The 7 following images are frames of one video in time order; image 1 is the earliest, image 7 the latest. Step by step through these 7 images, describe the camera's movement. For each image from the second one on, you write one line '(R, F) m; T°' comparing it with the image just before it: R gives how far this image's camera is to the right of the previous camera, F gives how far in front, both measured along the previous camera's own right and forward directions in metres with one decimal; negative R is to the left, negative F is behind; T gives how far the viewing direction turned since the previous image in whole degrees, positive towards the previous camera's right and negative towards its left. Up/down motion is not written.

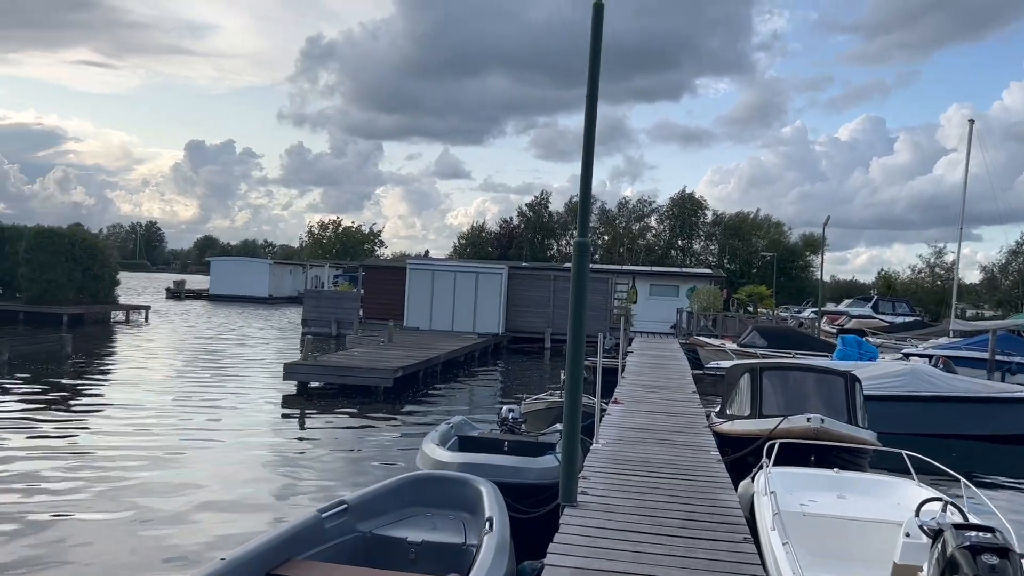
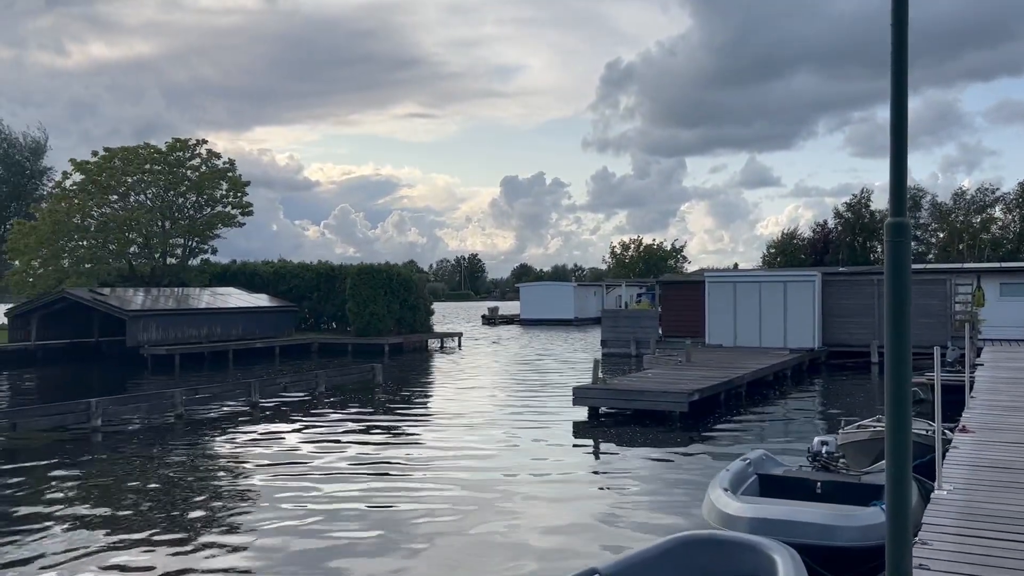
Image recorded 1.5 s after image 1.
(+0.2, +1.4) m; -20°
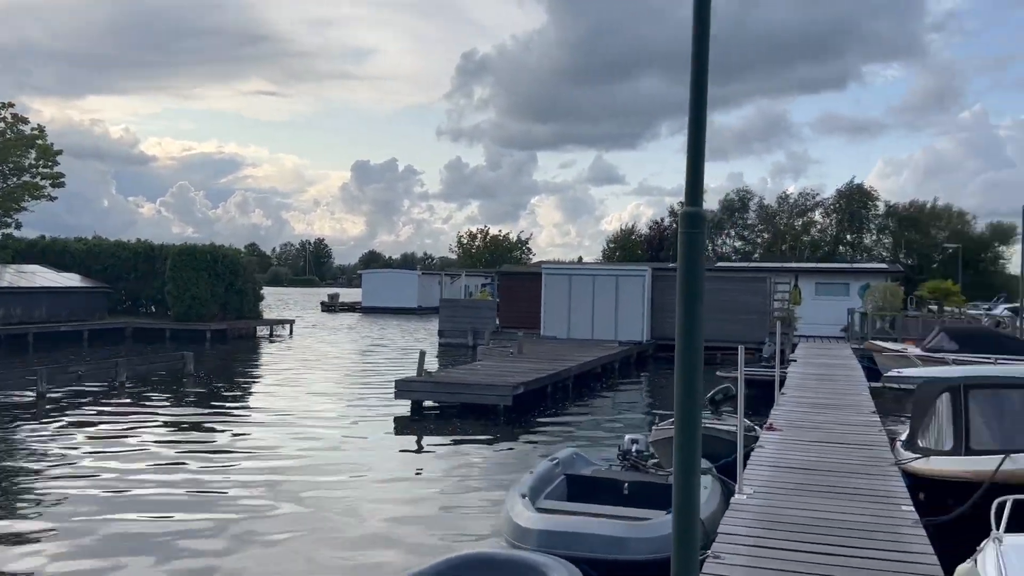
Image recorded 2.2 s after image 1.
(+0.5, +0.6) m; +10°
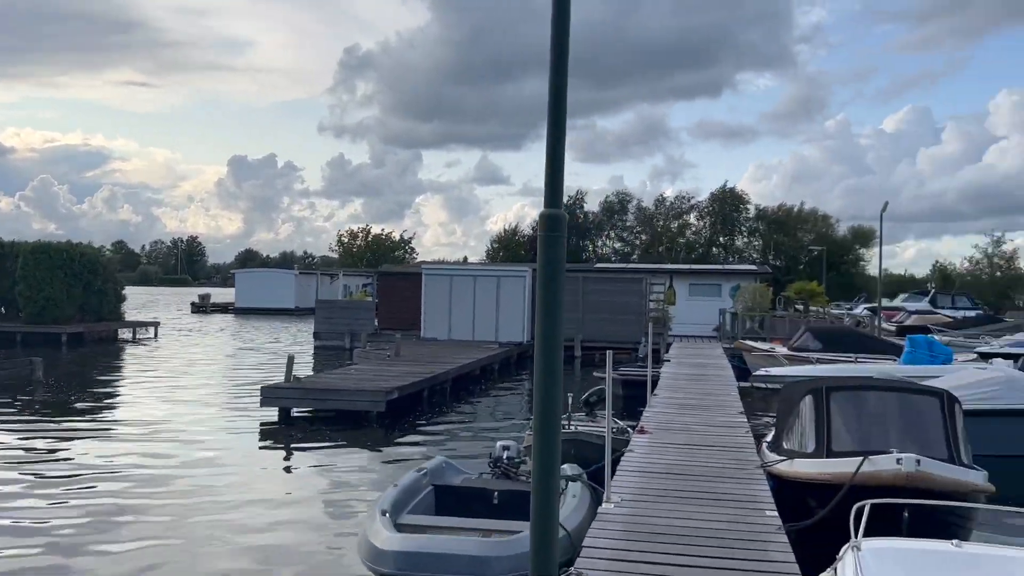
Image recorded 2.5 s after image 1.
(+0.2, +0.3) m; +7°
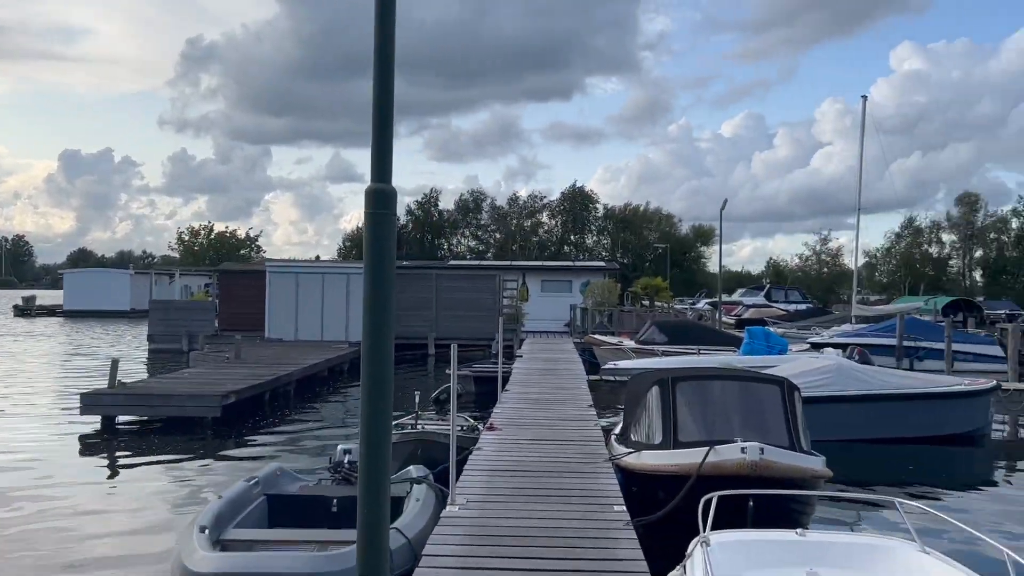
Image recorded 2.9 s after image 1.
(+0.1, +0.4) m; +9°
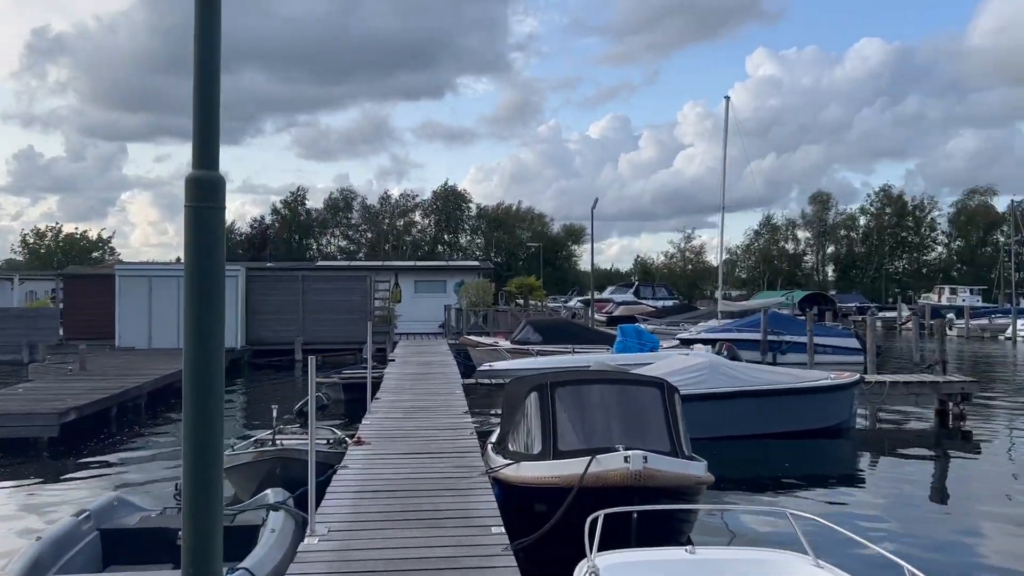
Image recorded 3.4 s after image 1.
(+0.1, +0.6) m; +8°
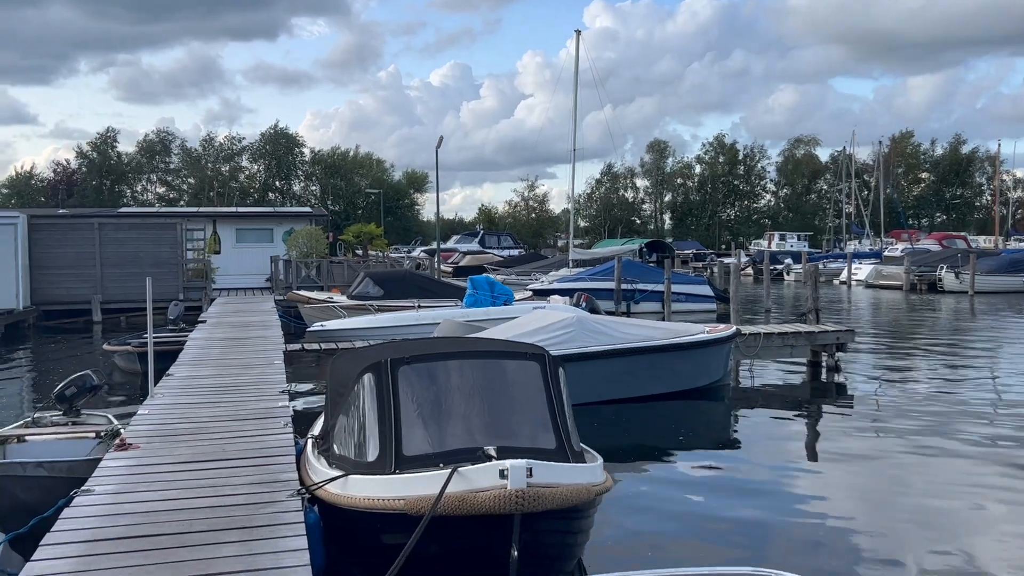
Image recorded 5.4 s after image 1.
(+0.1, +2.2) m; +10°
